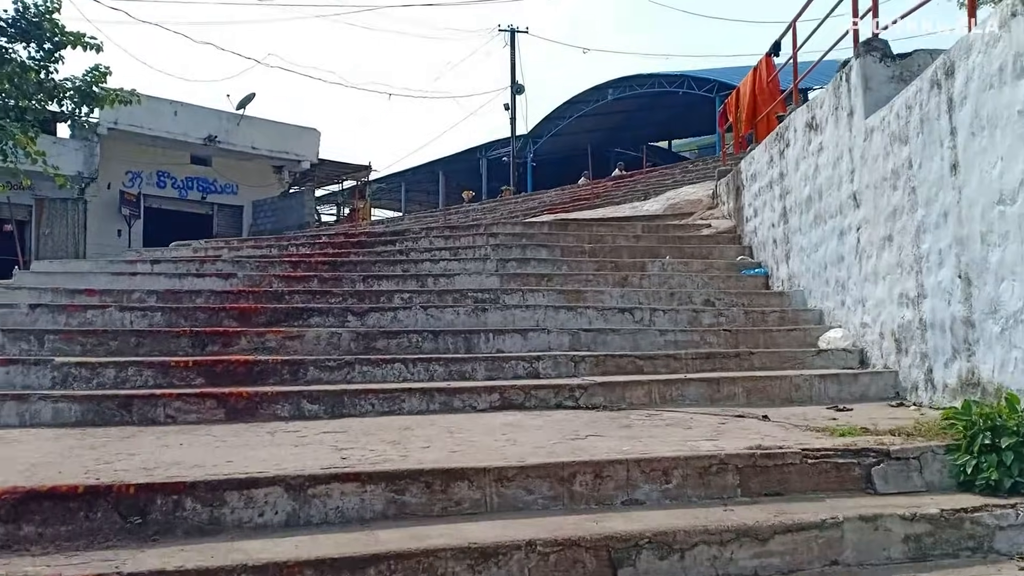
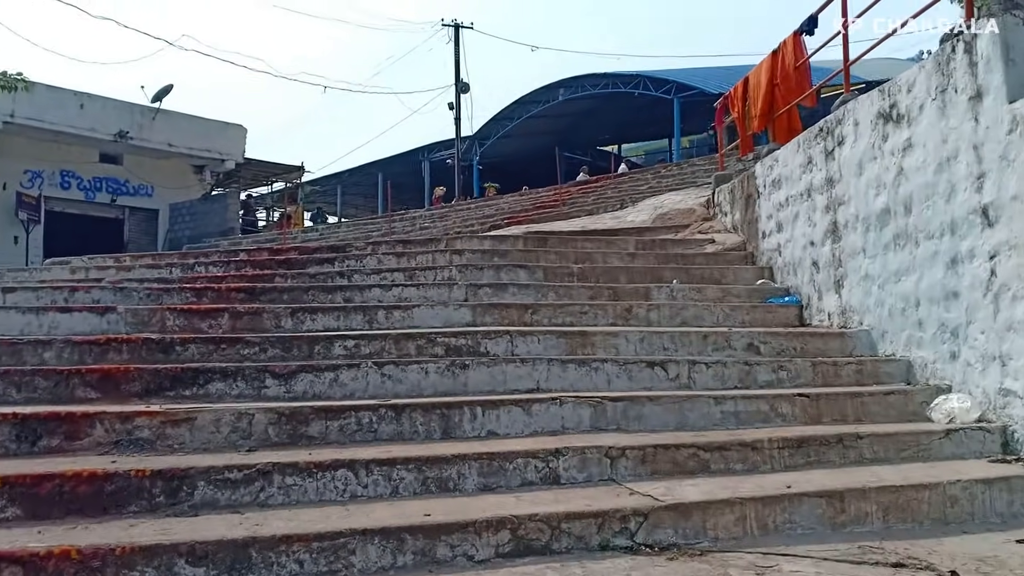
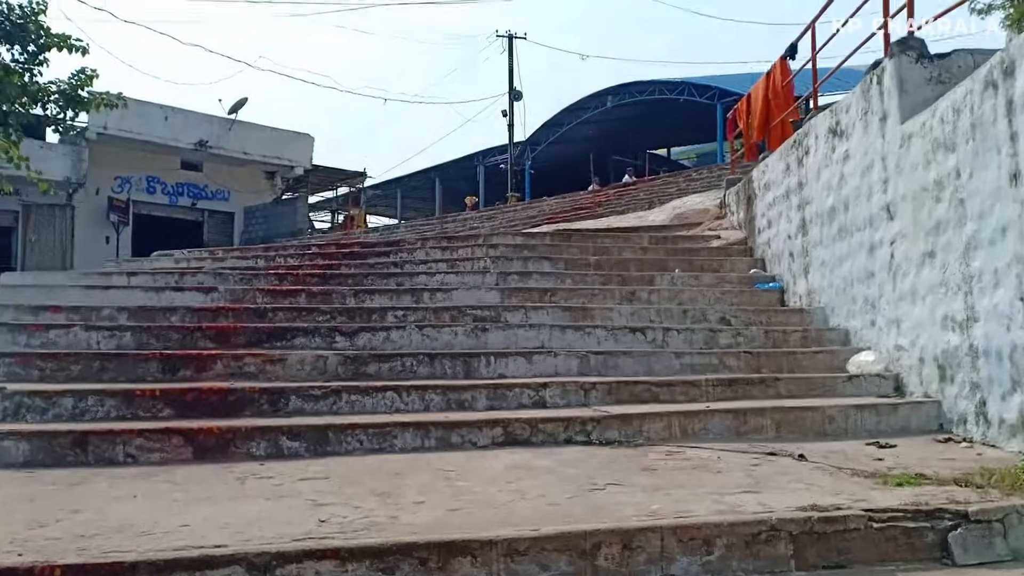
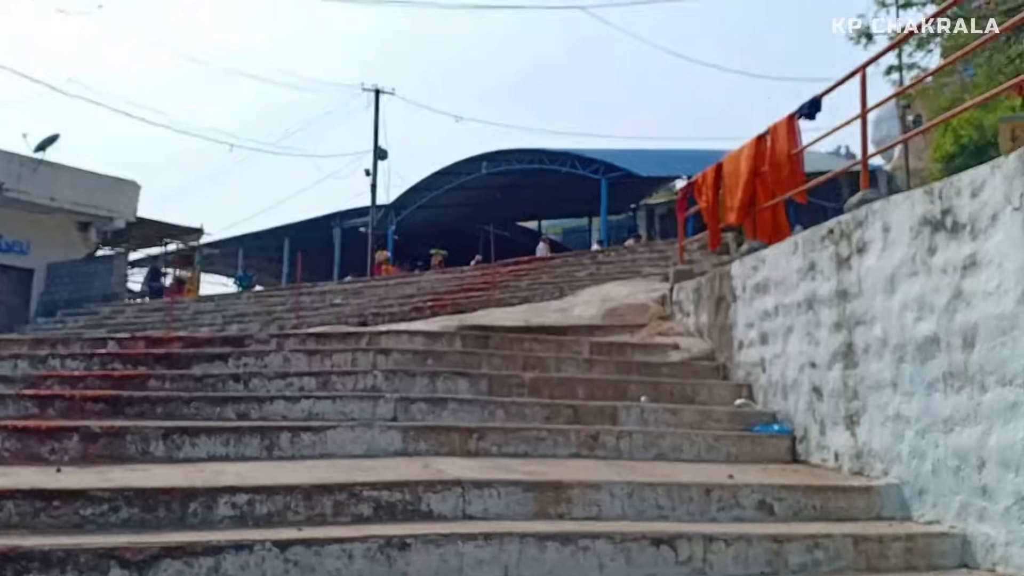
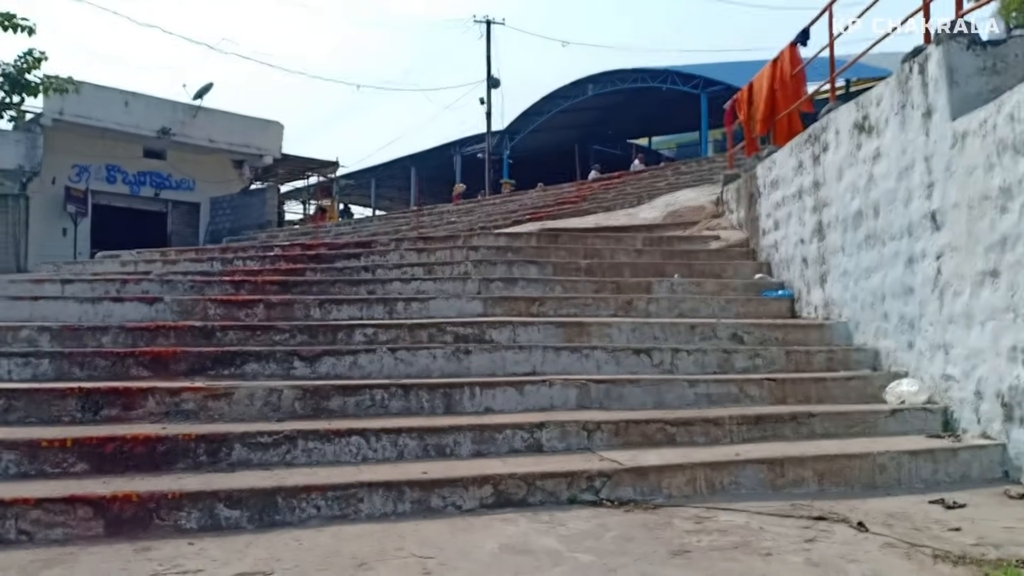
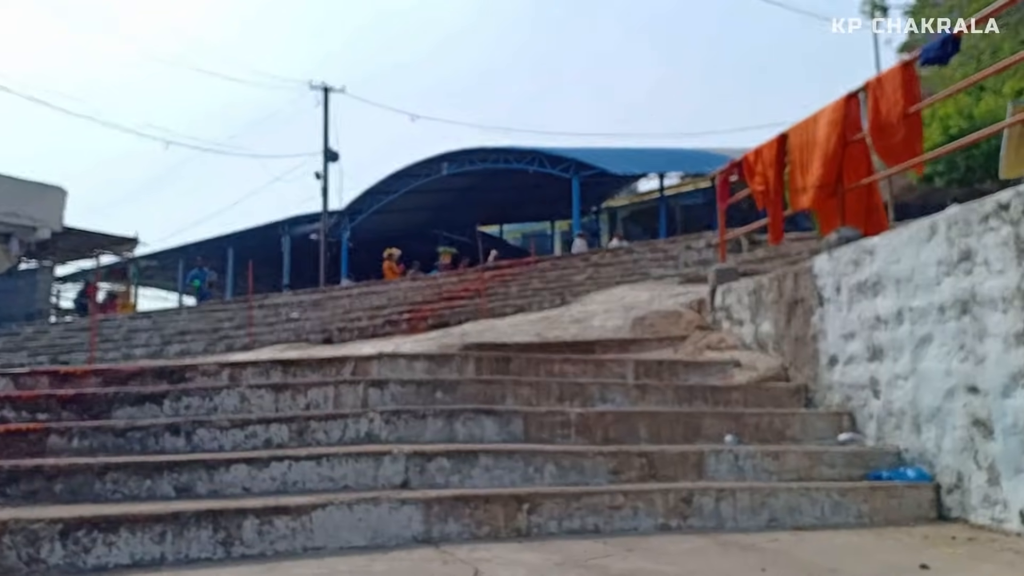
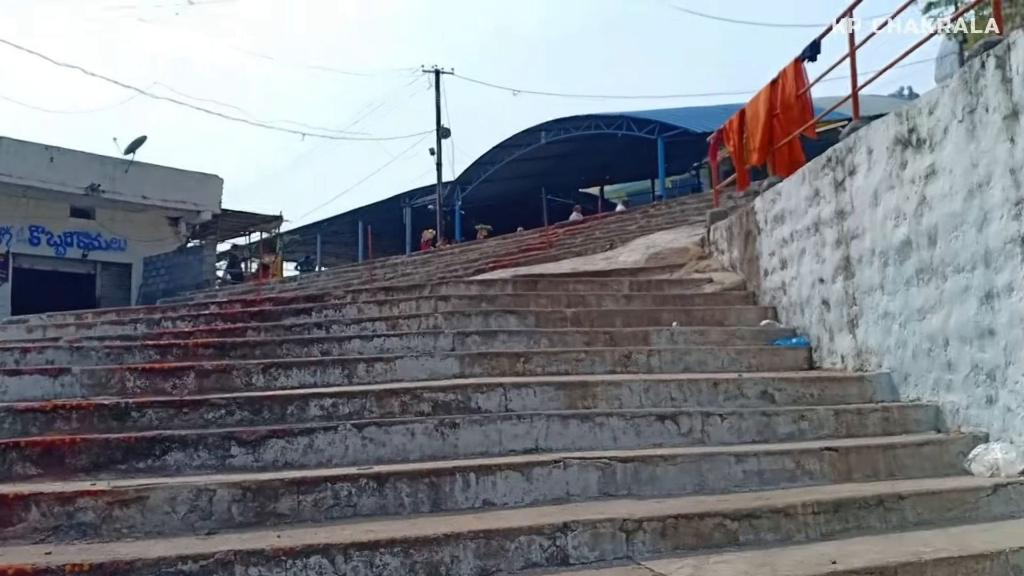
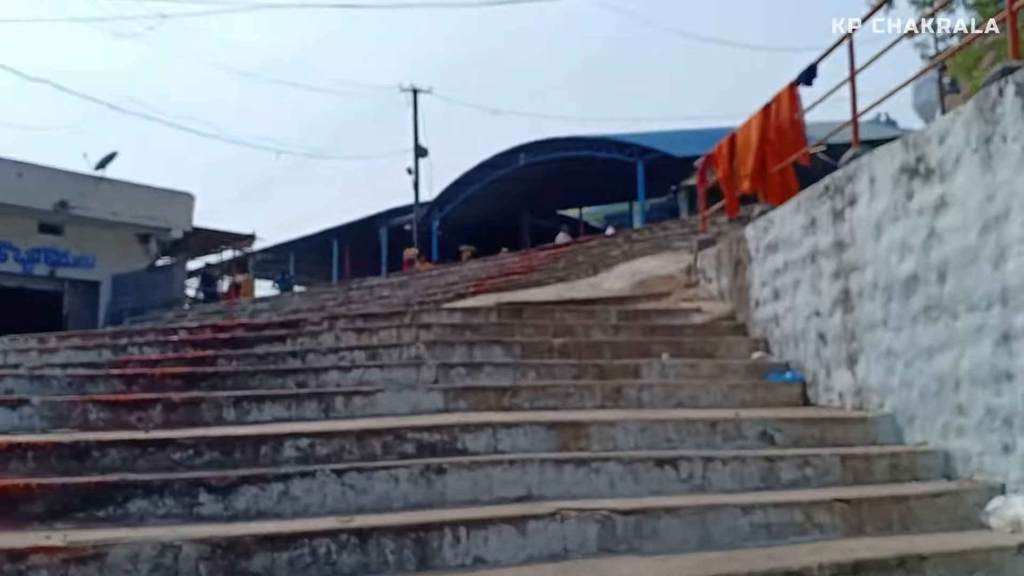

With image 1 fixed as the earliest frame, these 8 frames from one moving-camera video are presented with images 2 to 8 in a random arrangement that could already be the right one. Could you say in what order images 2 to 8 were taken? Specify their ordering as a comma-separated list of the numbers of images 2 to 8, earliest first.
3, 5, 2, 7, 8, 4, 6
